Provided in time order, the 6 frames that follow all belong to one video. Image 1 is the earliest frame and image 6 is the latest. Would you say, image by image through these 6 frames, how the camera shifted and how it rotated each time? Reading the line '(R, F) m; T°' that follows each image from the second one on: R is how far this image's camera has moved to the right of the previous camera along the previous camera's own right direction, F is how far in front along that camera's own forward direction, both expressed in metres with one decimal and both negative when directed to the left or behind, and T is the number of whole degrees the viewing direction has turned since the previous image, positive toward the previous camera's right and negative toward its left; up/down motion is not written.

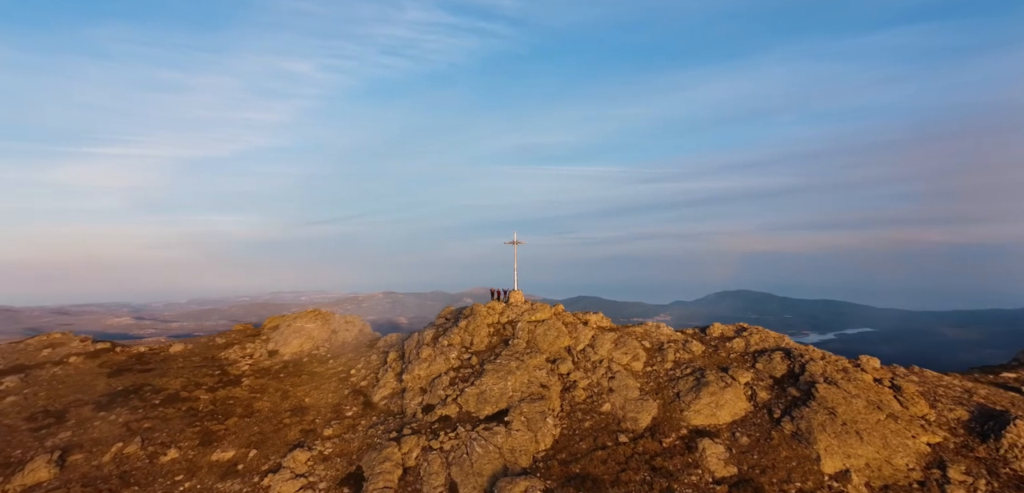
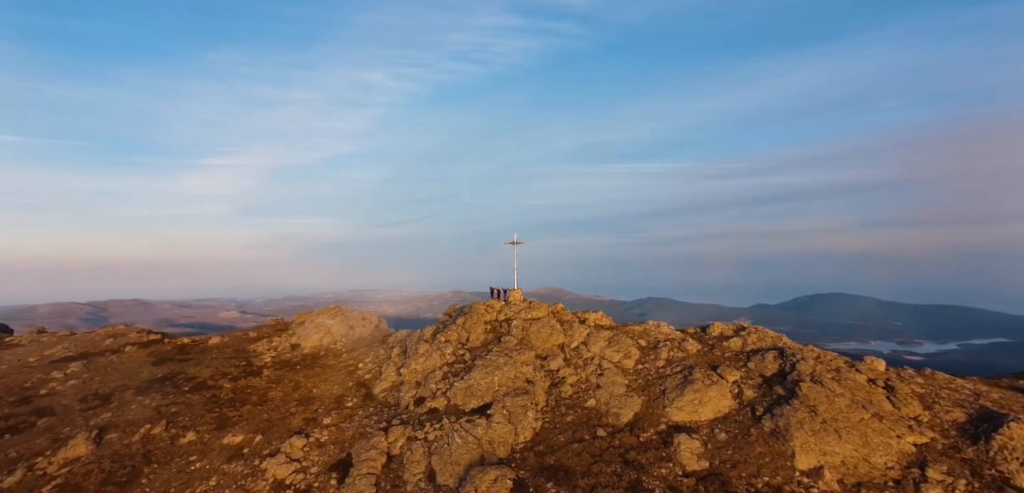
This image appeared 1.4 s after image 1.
(+1.4, -0.5) m; -3°
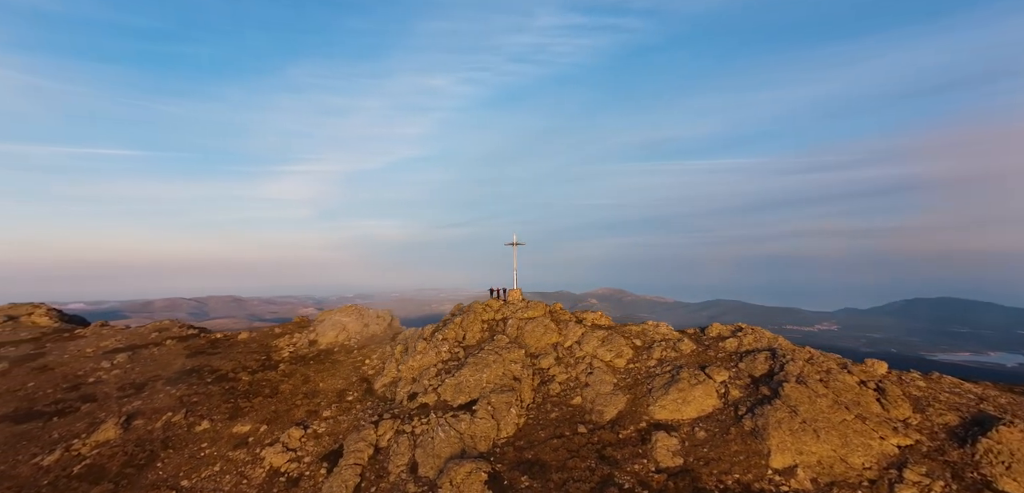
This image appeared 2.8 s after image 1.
(+1.3, -0.5) m; -3°
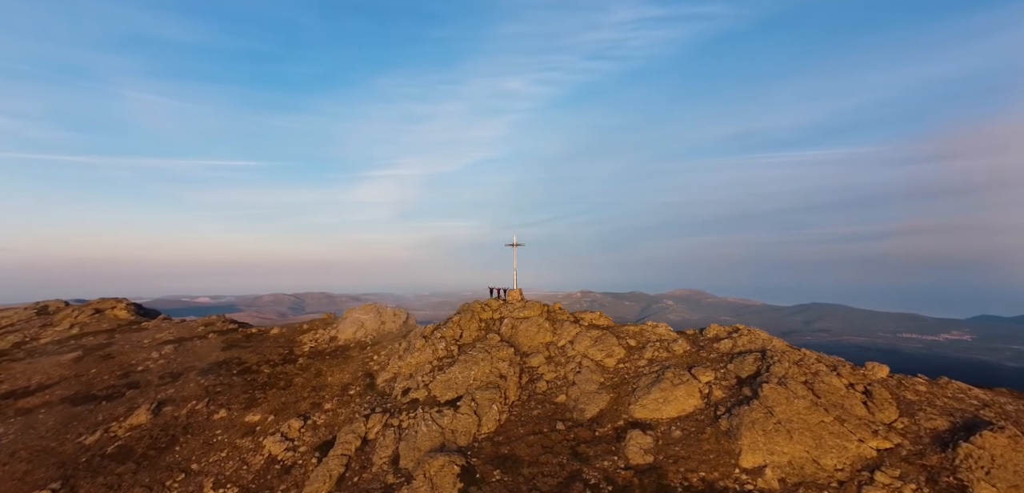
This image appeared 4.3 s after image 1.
(+1.5, -0.6) m; -3°
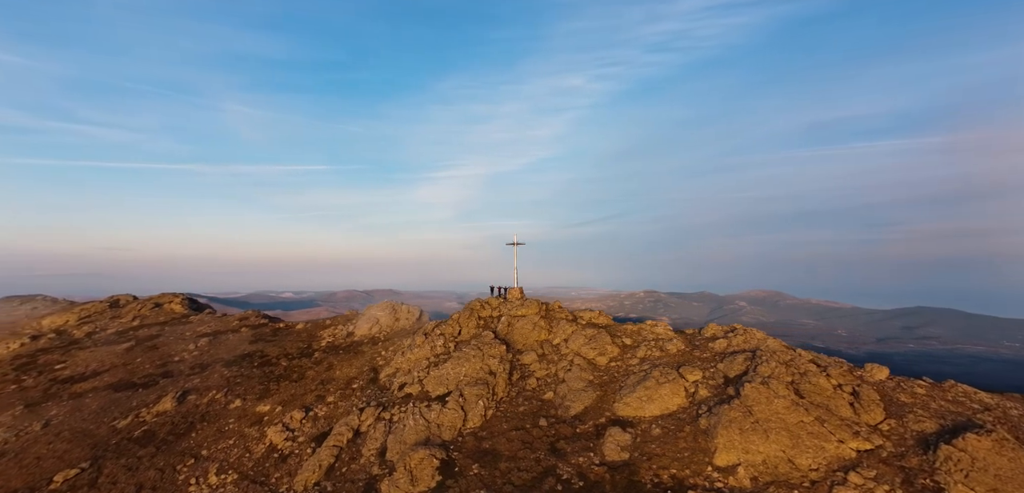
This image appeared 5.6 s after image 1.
(+1.3, -0.5) m; -3°
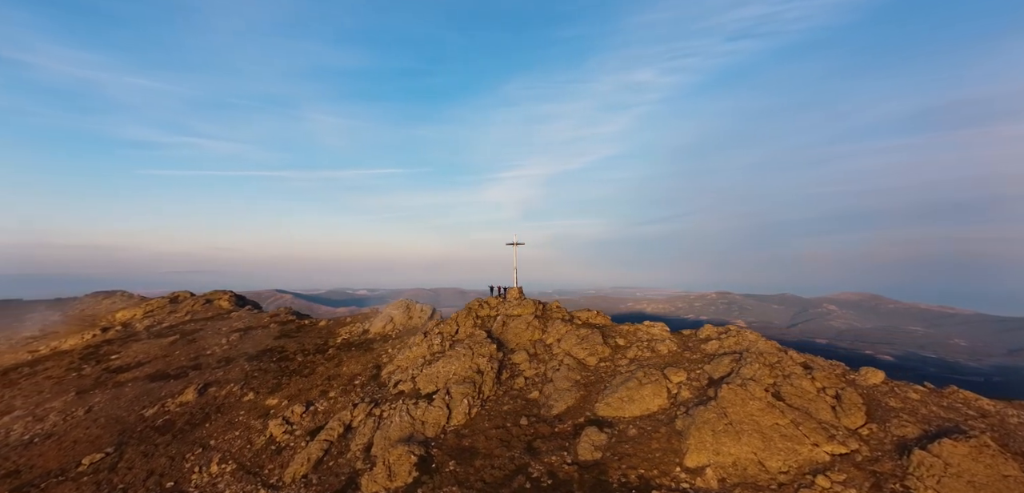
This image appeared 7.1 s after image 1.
(+1.5, -0.5) m; -3°
